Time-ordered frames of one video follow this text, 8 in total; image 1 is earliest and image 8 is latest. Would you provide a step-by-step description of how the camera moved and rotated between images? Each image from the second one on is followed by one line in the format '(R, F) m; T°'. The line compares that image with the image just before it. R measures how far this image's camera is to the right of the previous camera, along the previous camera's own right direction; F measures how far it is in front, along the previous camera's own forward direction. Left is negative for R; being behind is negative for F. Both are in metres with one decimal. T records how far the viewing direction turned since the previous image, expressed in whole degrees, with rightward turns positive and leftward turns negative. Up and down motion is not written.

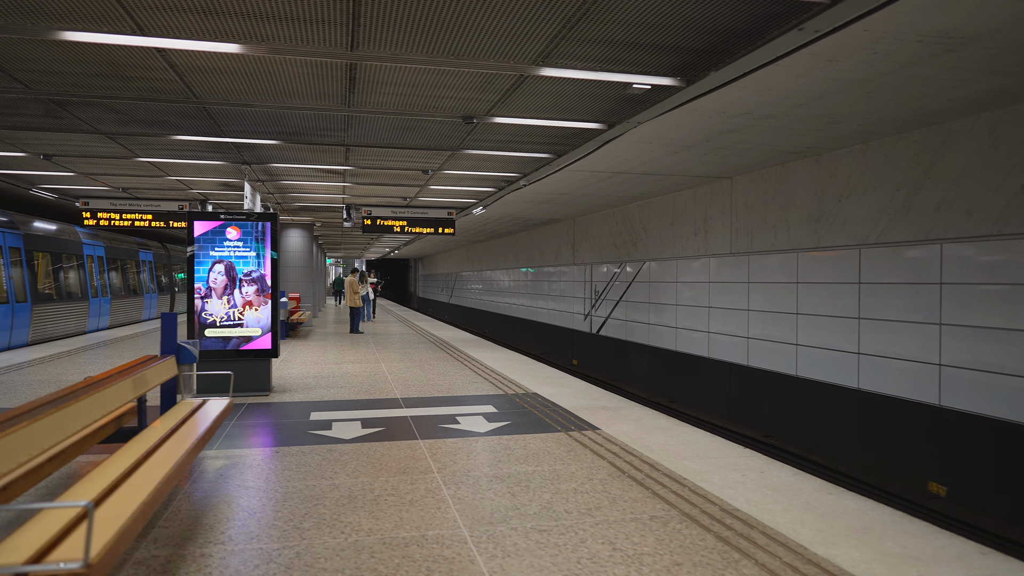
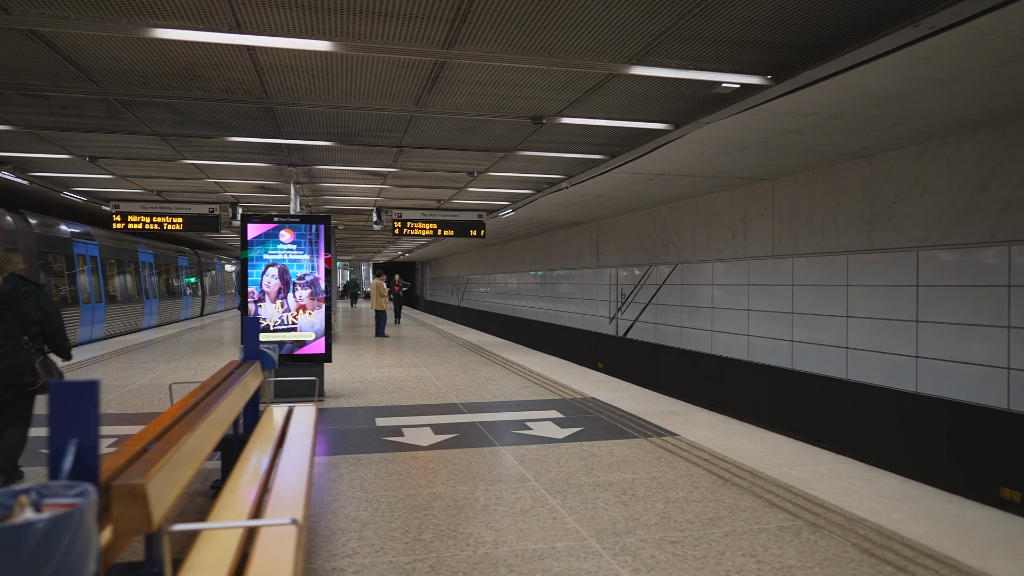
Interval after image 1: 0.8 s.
(-0.7, +0.1) m; 0°
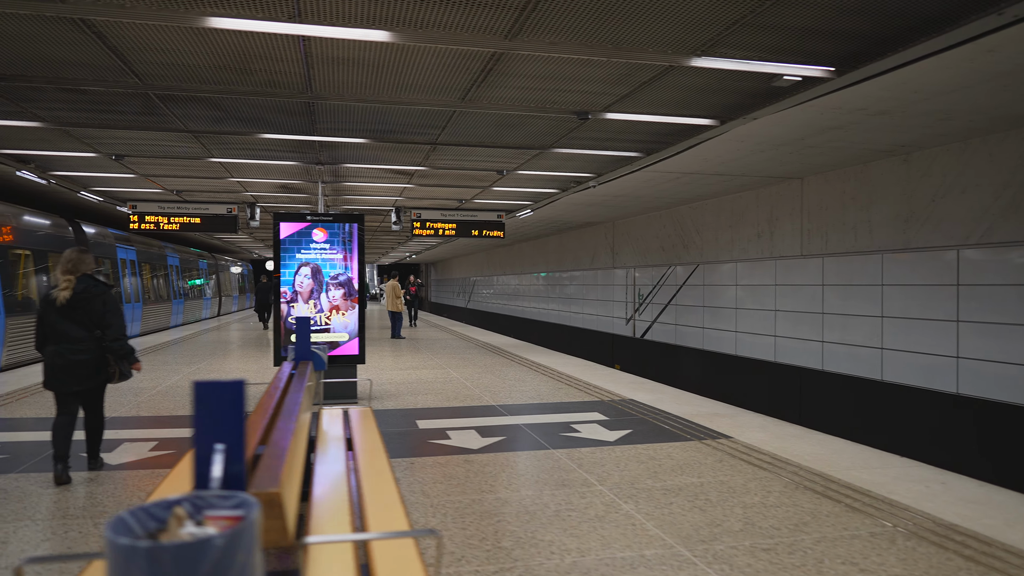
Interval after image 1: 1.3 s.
(-0.4, +0.1) m; 0°
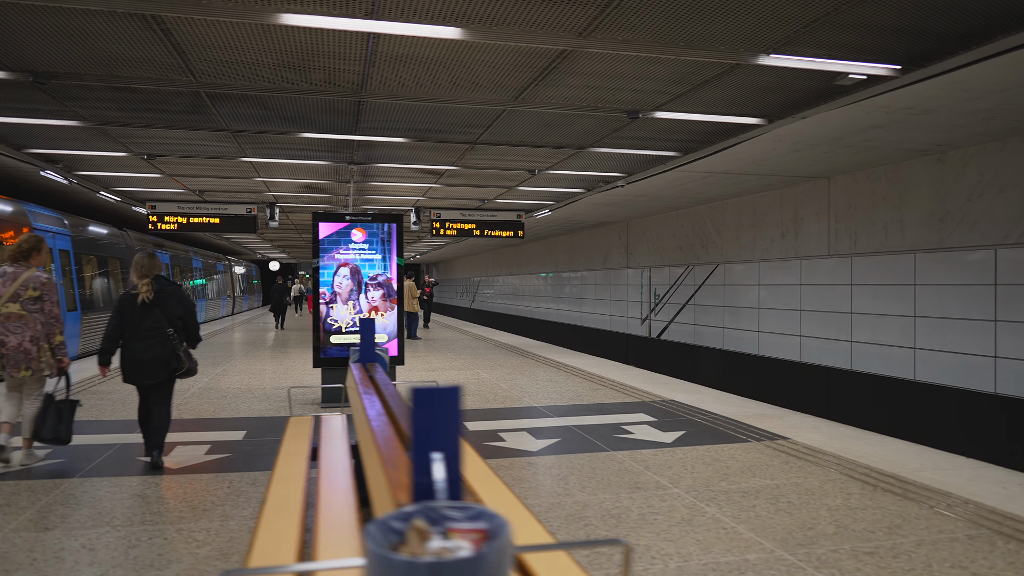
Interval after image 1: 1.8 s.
(-0.5, +0.1) m; 0°
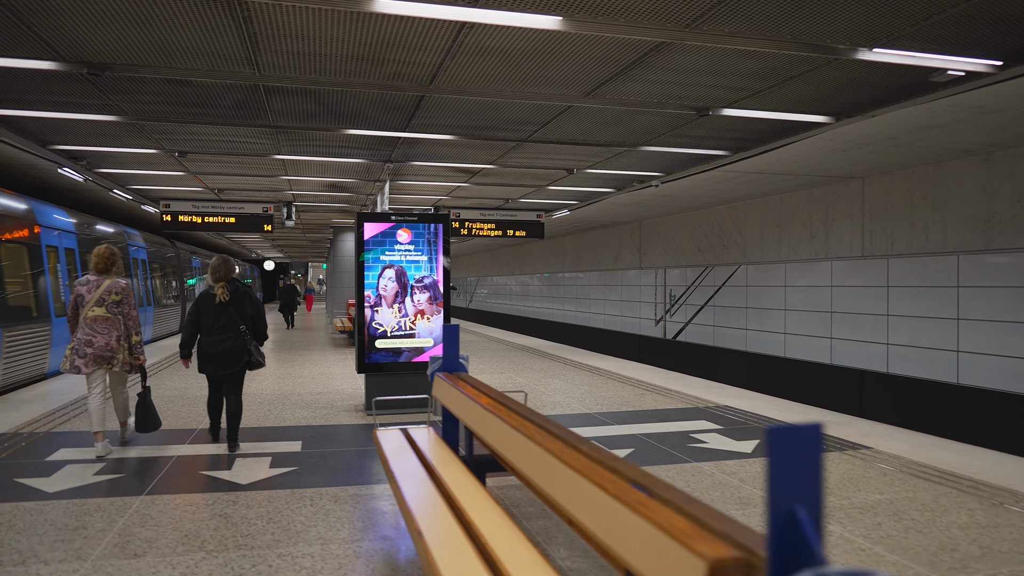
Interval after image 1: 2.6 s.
(-0.7, +0.2) m; +1°
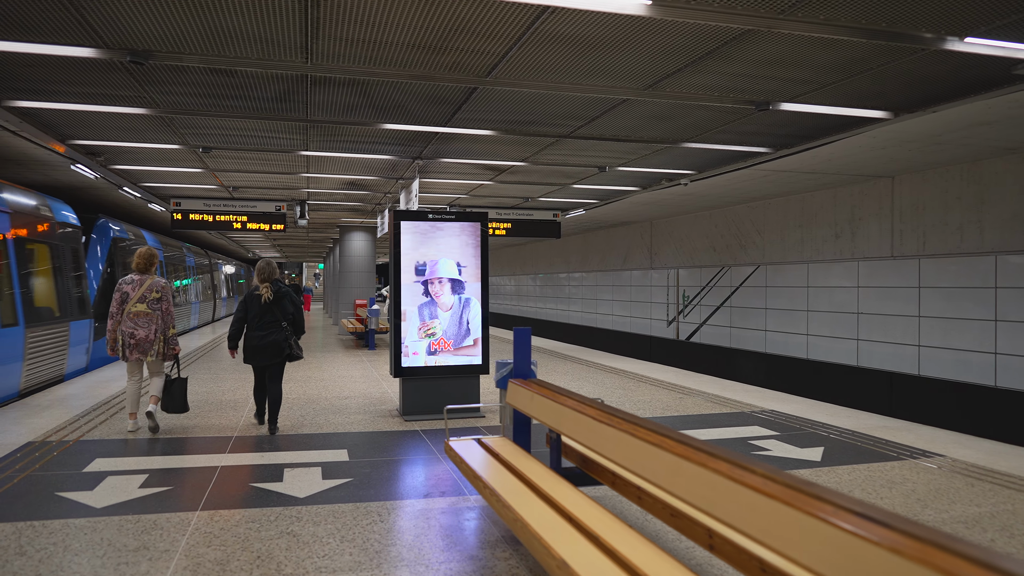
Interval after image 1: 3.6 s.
(-0.5, +0.2) m; +1°
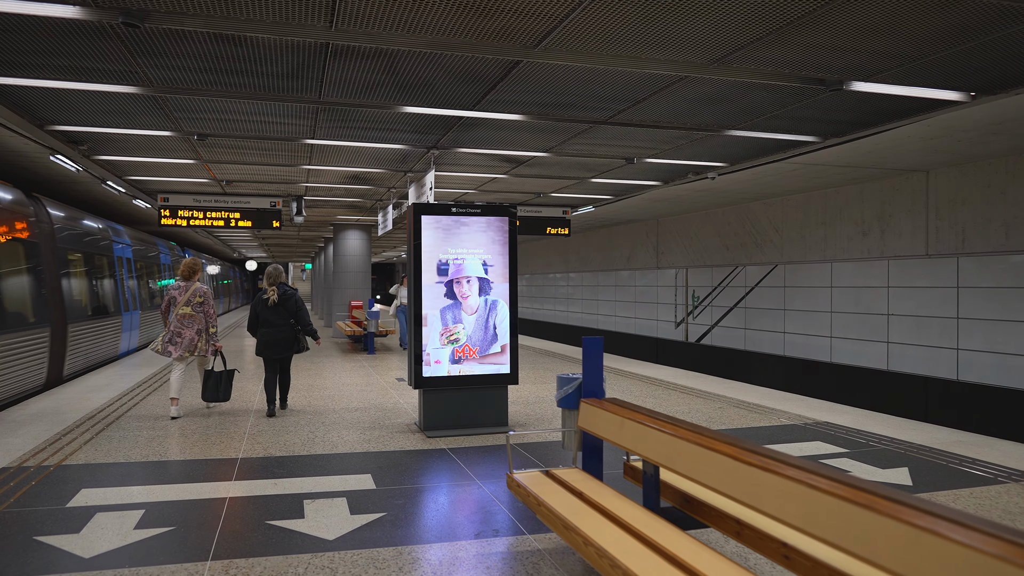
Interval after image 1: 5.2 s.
(-0.4, +0.6) m; +1°
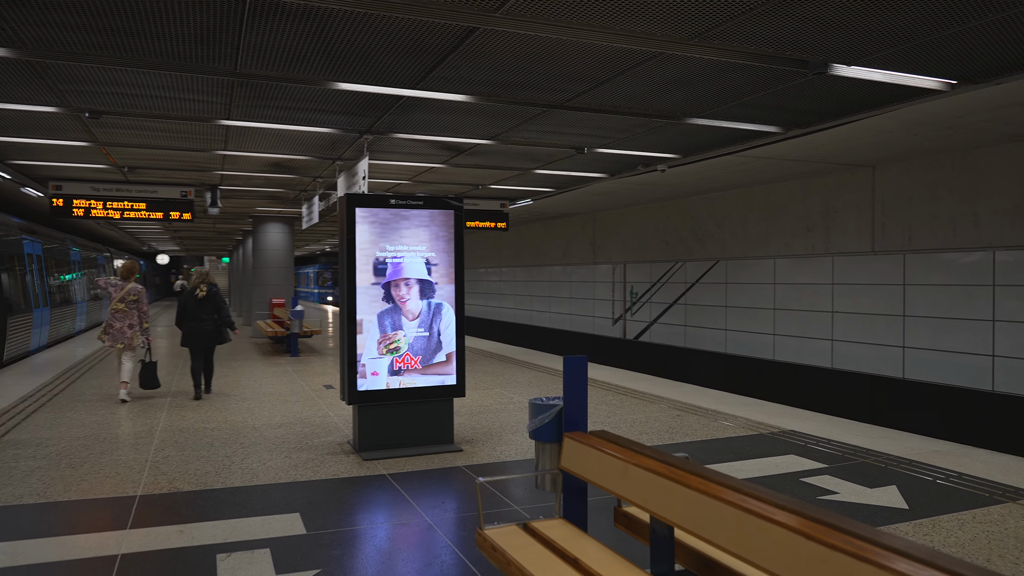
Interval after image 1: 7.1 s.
(-0.2, +0.6) m; +6°
